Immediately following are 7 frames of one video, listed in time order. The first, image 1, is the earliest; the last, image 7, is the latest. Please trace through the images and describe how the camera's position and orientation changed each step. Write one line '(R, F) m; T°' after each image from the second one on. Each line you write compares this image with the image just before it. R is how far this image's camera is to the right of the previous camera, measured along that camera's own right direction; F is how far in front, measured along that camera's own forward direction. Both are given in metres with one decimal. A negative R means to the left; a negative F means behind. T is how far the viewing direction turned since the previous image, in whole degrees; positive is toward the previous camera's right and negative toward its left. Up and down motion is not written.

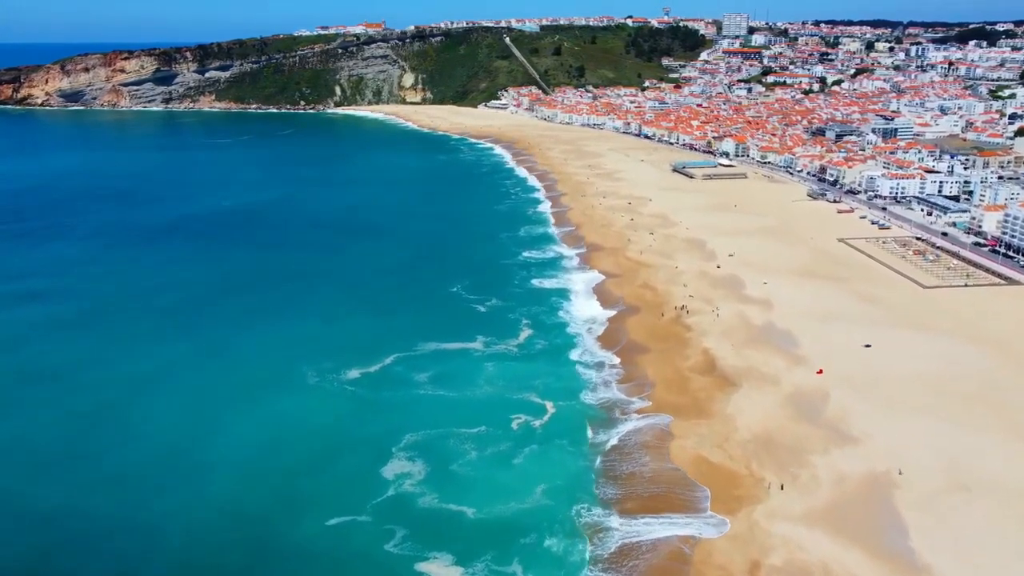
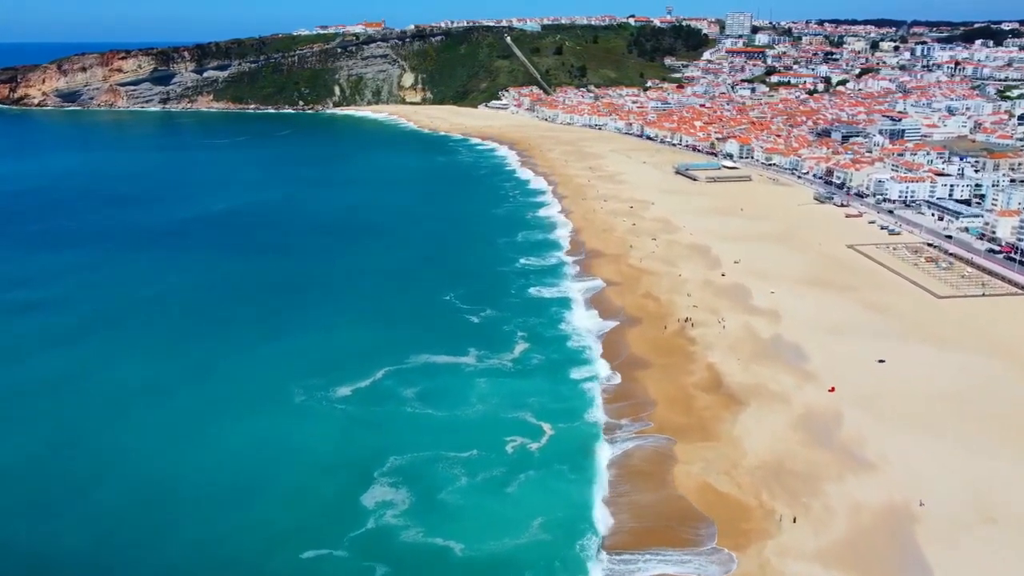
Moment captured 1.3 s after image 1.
(+0.3, +1.6) m; 0°
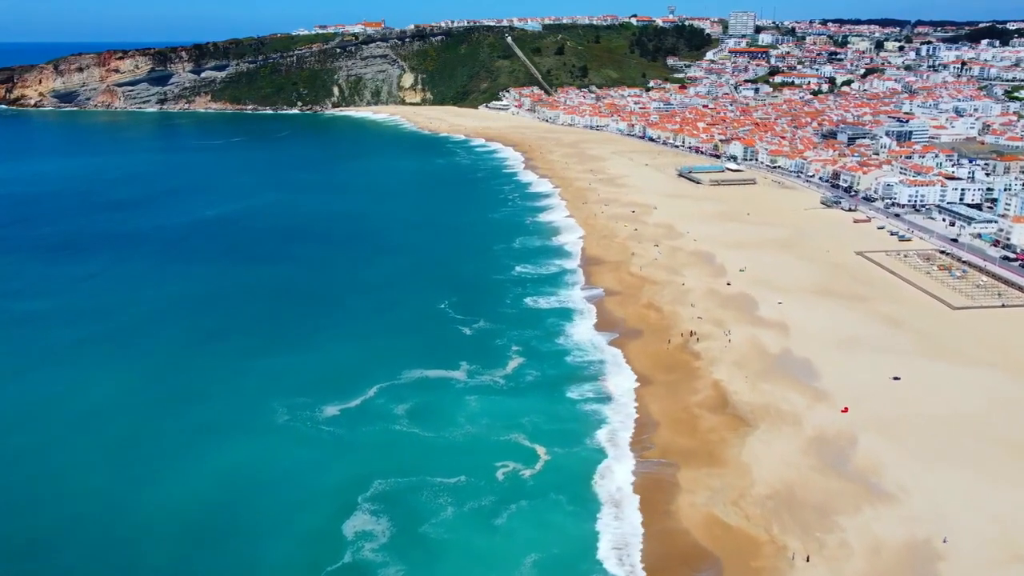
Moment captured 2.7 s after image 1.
(+0.3, +1.6) m; 0°
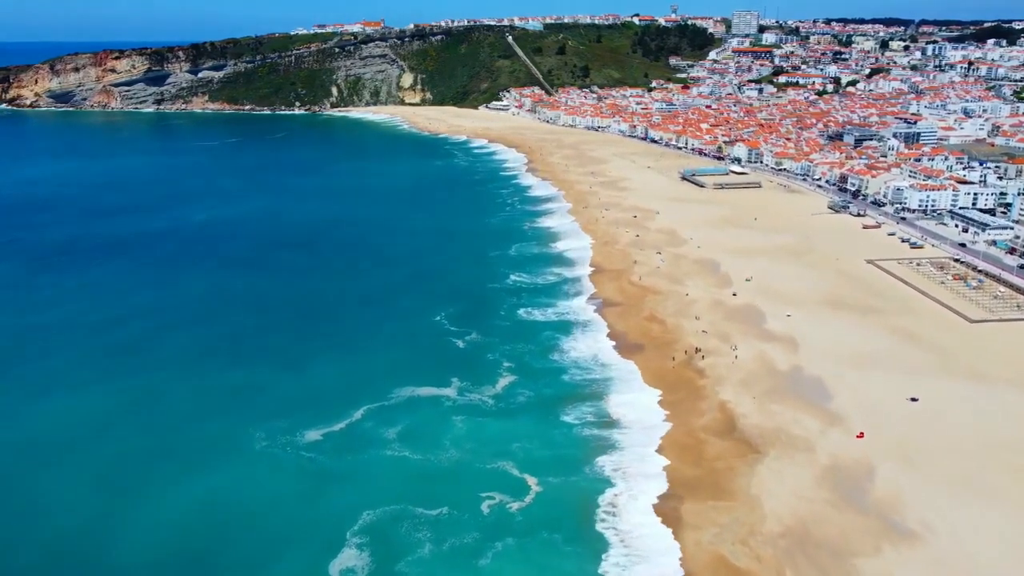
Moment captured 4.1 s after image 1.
(+0.3, +1.8) m; 0°
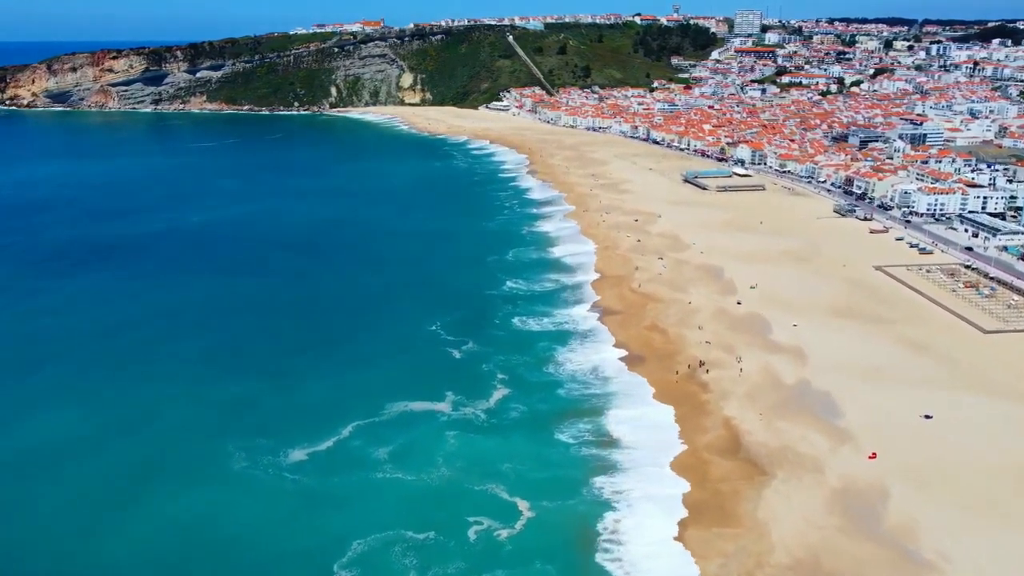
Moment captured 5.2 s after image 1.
(+0.2, +1.3) m; 0°
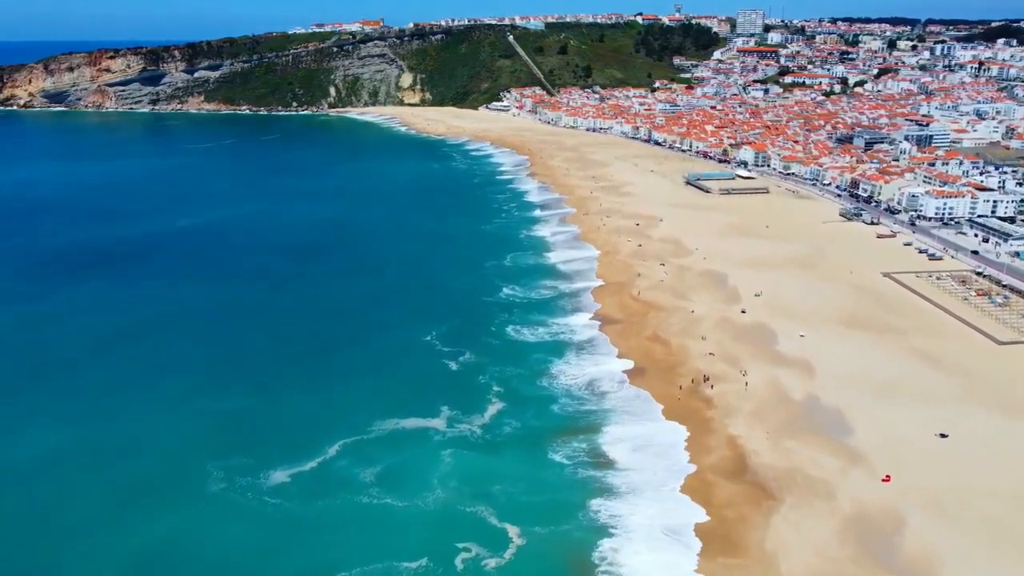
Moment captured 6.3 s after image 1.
(+0.2, +1.3) m; 0°
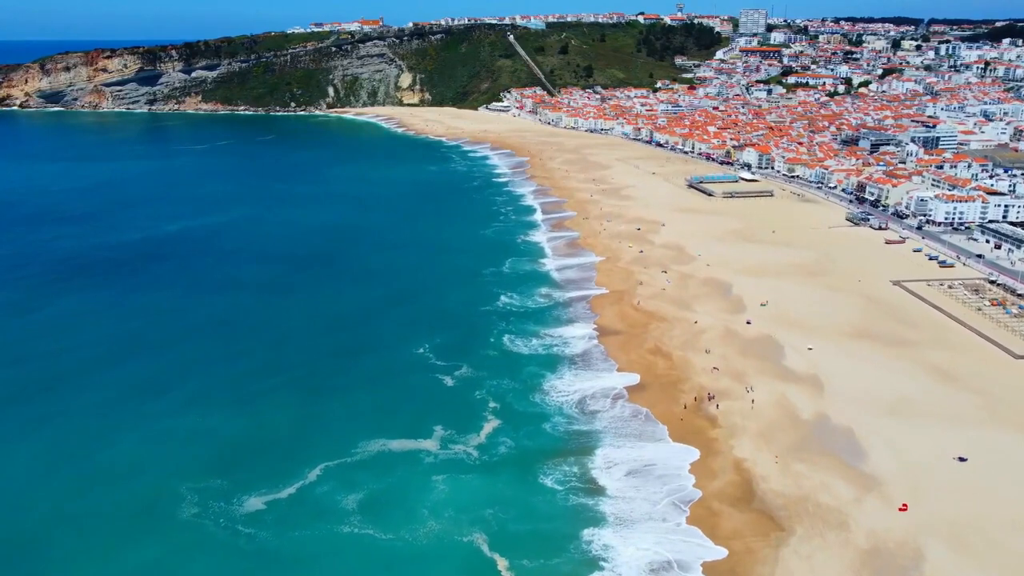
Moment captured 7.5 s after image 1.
(+0.3, +1.4) m; 0°
